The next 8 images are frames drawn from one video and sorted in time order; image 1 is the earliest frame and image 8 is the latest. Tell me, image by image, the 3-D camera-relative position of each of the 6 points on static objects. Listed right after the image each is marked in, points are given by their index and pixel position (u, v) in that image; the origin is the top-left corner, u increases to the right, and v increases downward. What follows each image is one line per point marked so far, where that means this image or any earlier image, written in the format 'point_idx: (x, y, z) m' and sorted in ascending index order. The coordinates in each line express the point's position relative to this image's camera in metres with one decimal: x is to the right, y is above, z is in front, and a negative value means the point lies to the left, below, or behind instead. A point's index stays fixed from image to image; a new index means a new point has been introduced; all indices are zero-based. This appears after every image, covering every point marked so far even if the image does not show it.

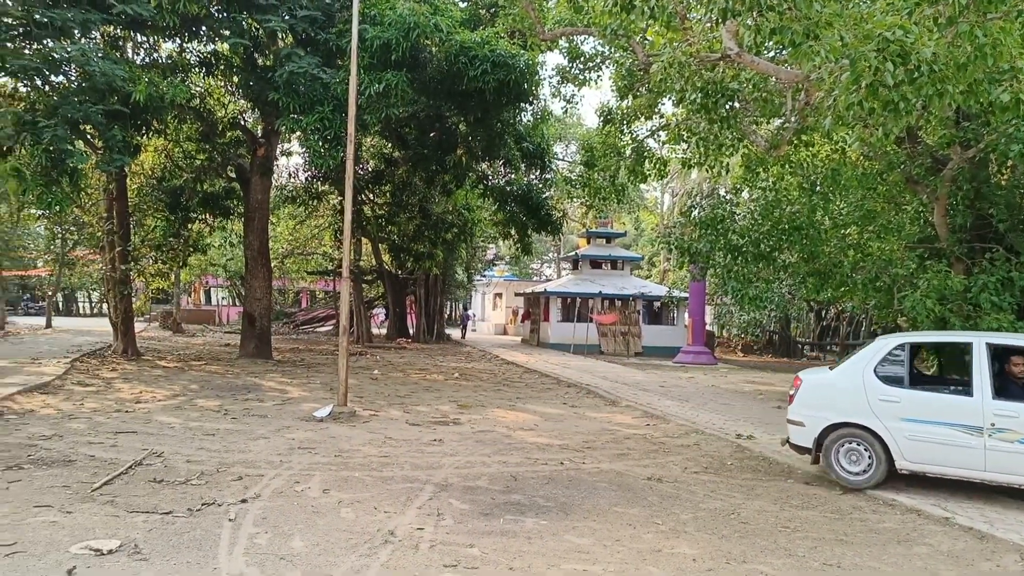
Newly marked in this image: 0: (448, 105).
0: (-1.0, +2.9, +12.1) m
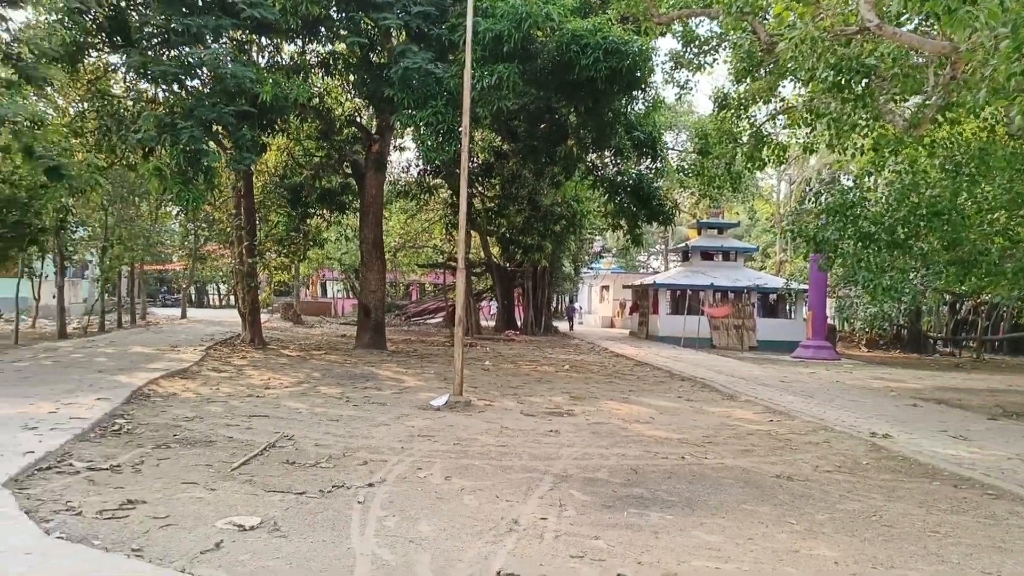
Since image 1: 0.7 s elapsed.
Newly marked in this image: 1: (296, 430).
0: (+0.7, +3.1, +12.0) m
1: (-1.9, -1.2, +6.5) m
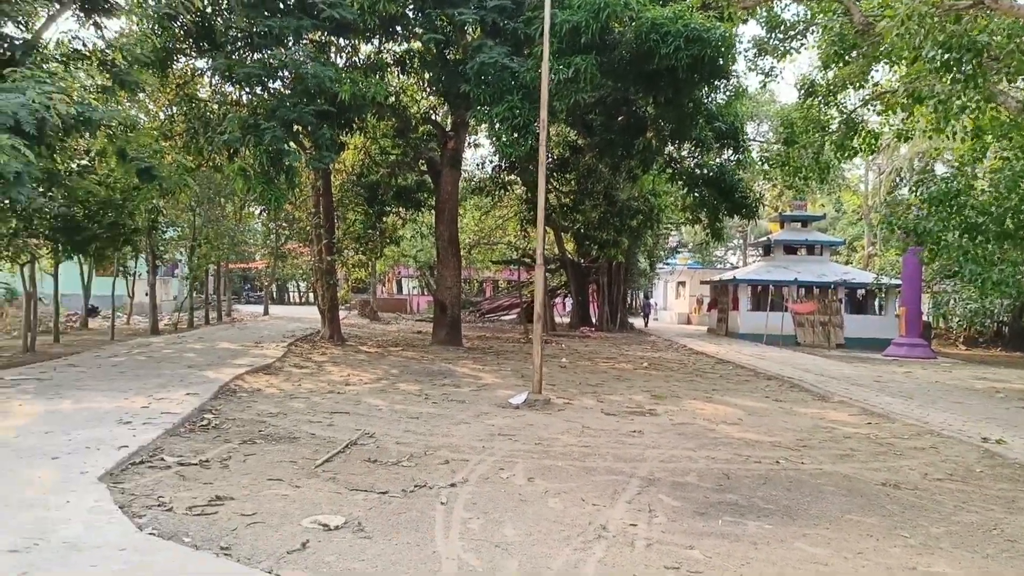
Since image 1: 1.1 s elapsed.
0: (+1.9, +3.1, +11.7) m
1: (-1.2, -1.2, +6.5) m
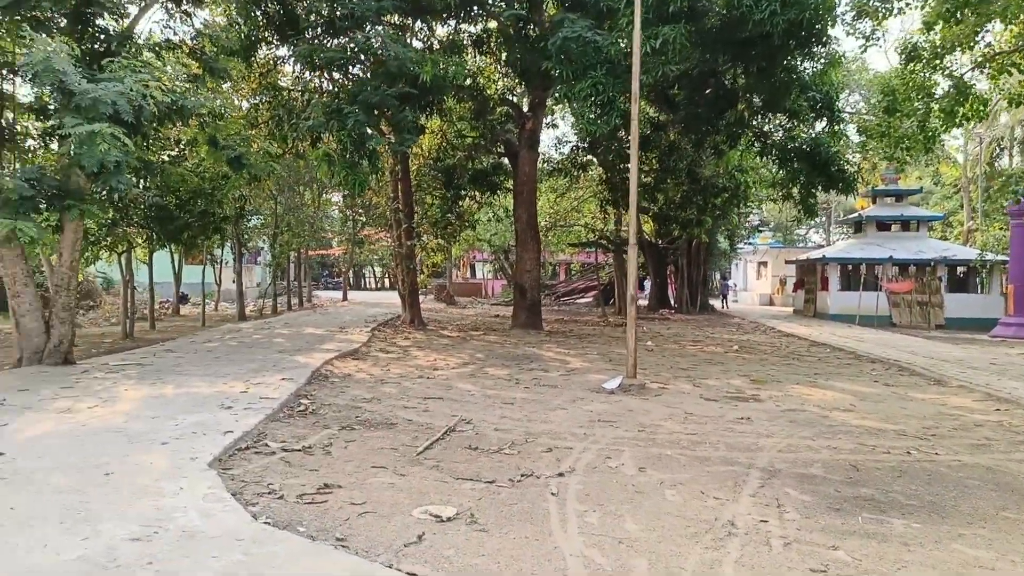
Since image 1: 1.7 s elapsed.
0: (+3.2, +3.4, +11.2) m
1: (-0.3, -1.0, +6.4) m
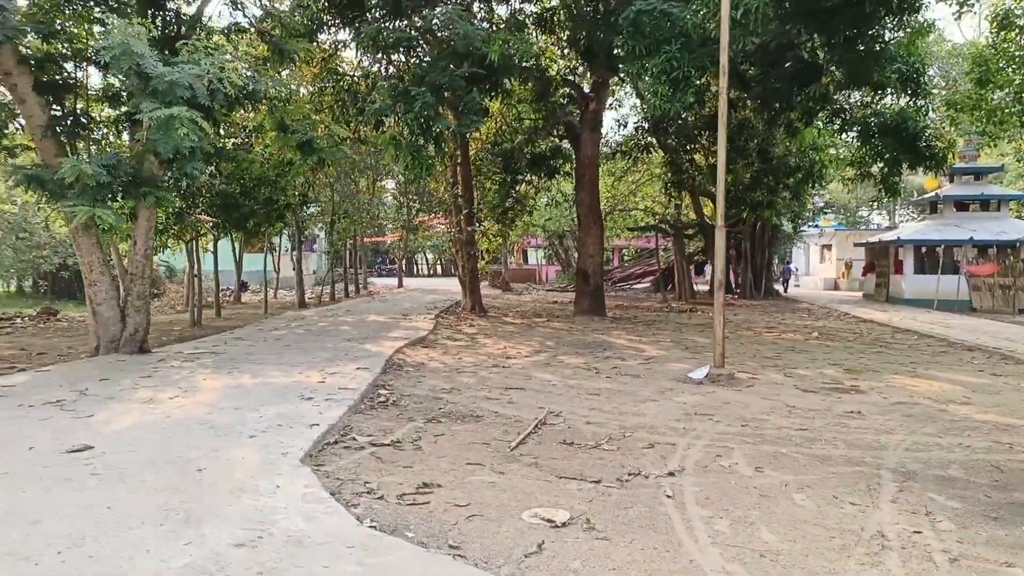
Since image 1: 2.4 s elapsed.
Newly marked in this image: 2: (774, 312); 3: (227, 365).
0: (+4.1, +3.6, +10.6) m
1: (+0.4, -0.9, +6.1) m
2: (+6.3, -0.6, +18.2) m
3: (-2.9, -0.8, +7.6) m
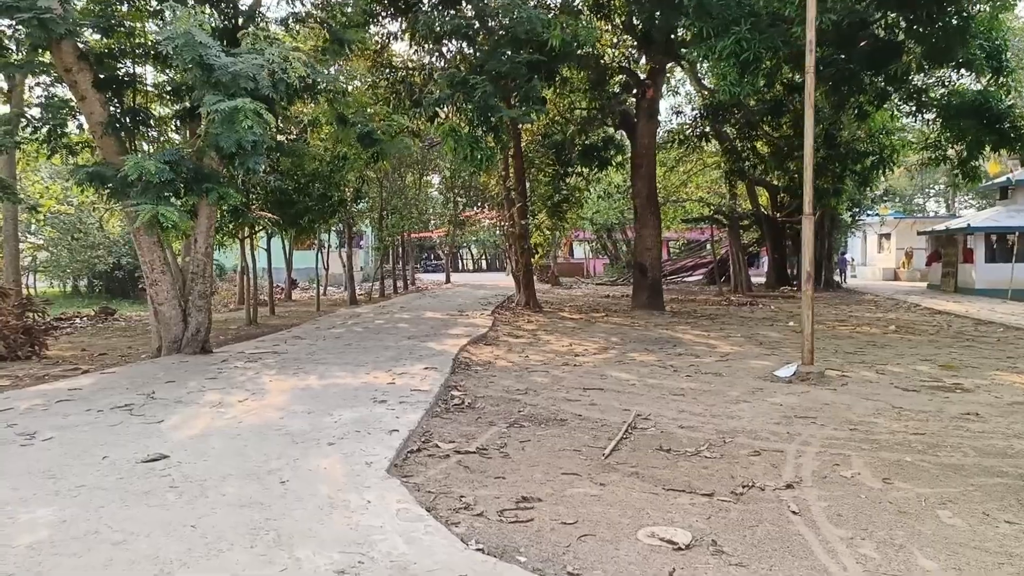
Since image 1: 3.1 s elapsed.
0: (+4.9, +3.8, +10.0) m
1: (+1.0, -0.9, +5.7) m
2: (+7.5, -0.4, +17.5) m
3: (-2.1, -0.8, +7.4) m
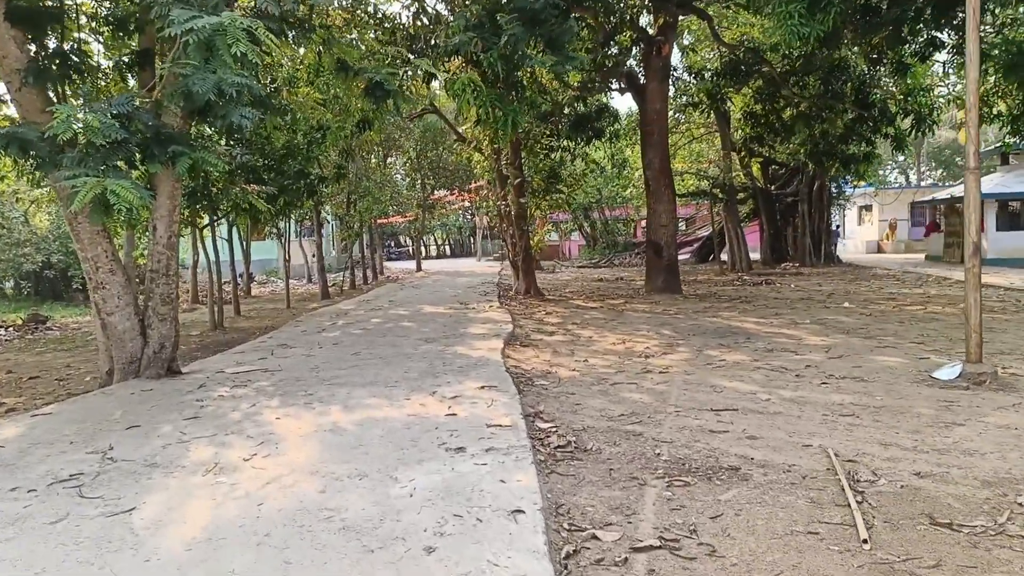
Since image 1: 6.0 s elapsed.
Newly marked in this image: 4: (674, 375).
0: (+5.2, +4.1, +8.5) m
1: (+1.7, -0.8, +4.1) m
2: (+7.5, +0.2, +16.2) m
3: (-1.6, -0.8, +5.6) m
4: (+1.3, -0.7, +6.0) m
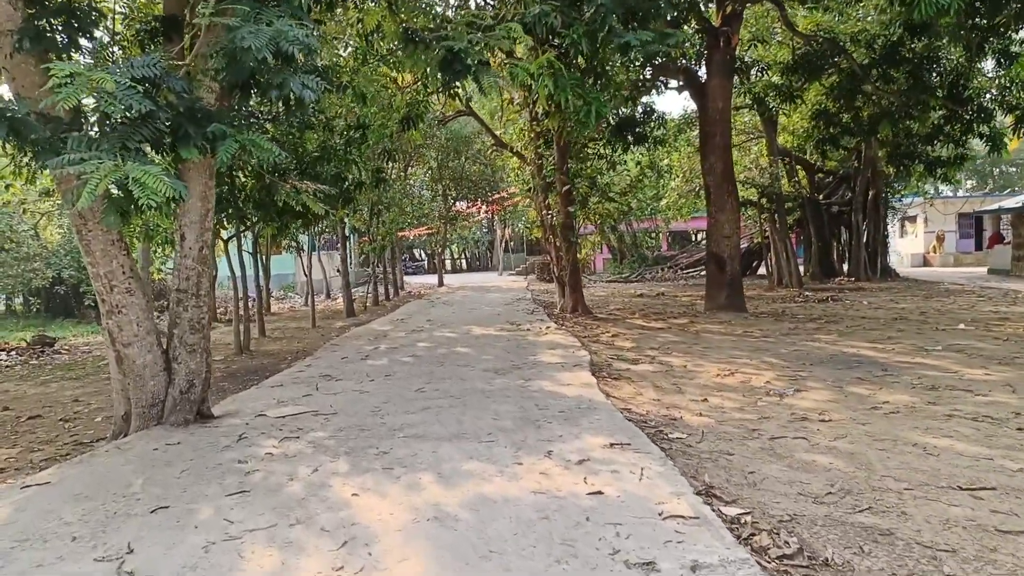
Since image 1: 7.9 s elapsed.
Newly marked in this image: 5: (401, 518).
0: (+6.0, +3.9, +7.2) m
1: (+2.4, -0.9, +2.8) m
2: (+8.3, -0.1, +14.8) m
3: (-0.8, -0.9, +4.3) m
4: (+2.0, -0.8, +4.7) m
5: (-0.4, -0.9, +3.2) m
